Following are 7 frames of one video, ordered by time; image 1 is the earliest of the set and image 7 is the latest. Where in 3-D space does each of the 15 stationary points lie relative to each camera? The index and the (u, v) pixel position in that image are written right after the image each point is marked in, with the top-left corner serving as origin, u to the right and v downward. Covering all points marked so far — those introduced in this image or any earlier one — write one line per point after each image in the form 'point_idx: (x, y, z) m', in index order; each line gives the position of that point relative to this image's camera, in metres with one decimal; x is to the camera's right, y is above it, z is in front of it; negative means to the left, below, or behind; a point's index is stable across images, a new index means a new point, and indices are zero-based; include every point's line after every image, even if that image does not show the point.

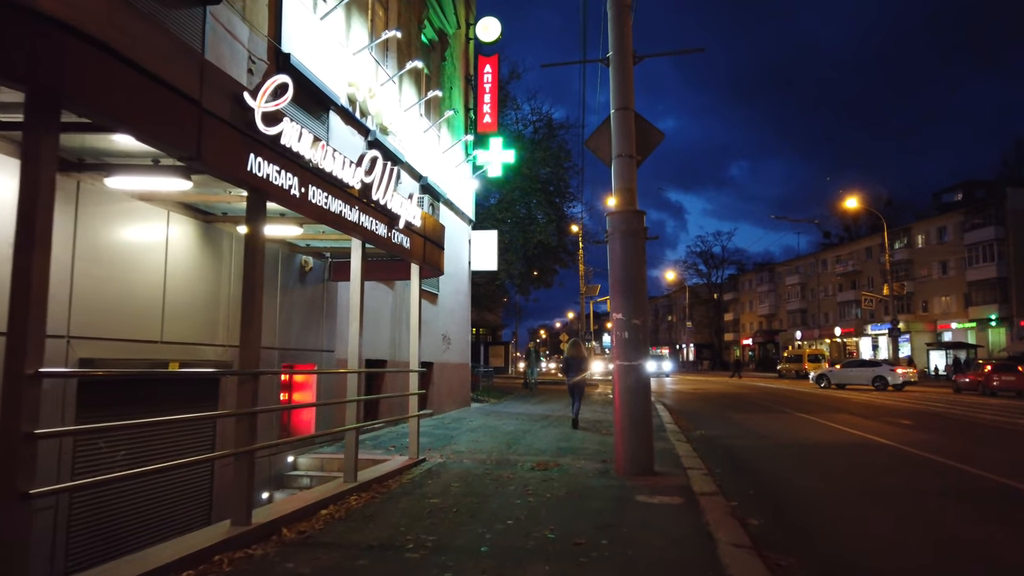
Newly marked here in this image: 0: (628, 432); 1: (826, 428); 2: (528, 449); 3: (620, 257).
0: (+1.3, -1.7, +8.7) m
1: (+6.9, -3.1, +16.6) m
2: (+0.2, -2.3, +10.7) m
3: (+1.3, +0.4, +9.0) m
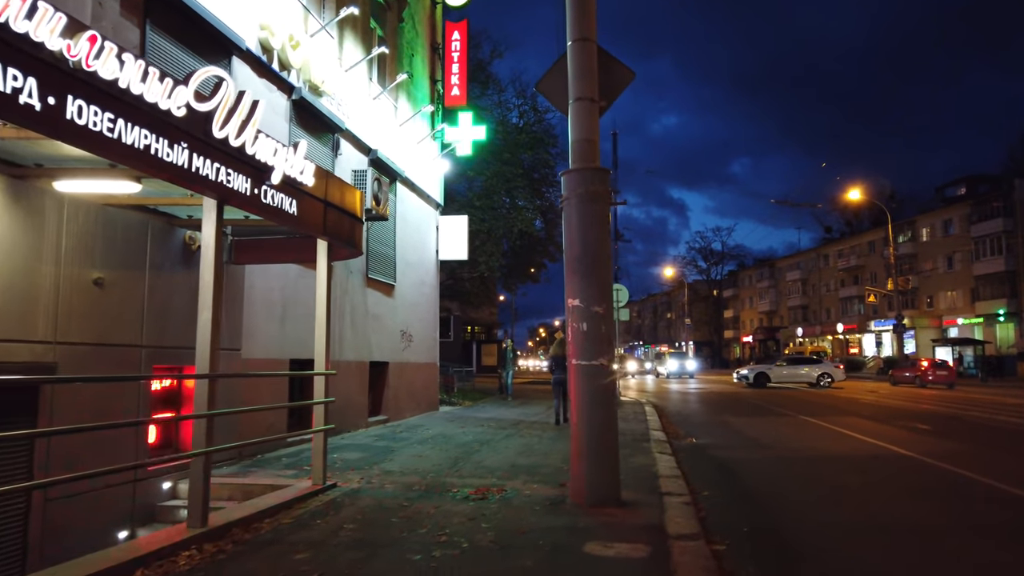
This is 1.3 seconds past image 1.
0: (+0.7, -1.5, +6.8) m
1: (+6.3, -2.9, +14.7) m
2: (-0.4, -2.1, +8.8) m
3: (+0.6, +0.6, +7.0) m
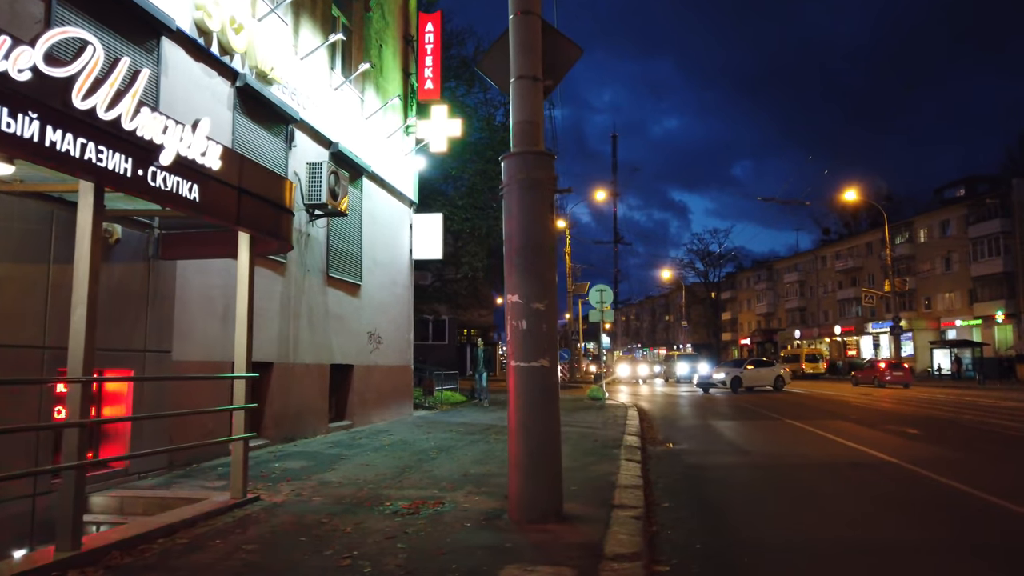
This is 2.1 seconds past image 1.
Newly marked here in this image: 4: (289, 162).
0: (+0.1, -1.4, +6.2) m
1: (+5.7, -2.8, +14.1) m
2: (-1.0, -2.1, +8.2) m
3: (0.0, +0.6, +6.5) m
4: (-3.4, +1.9, +11.4) m
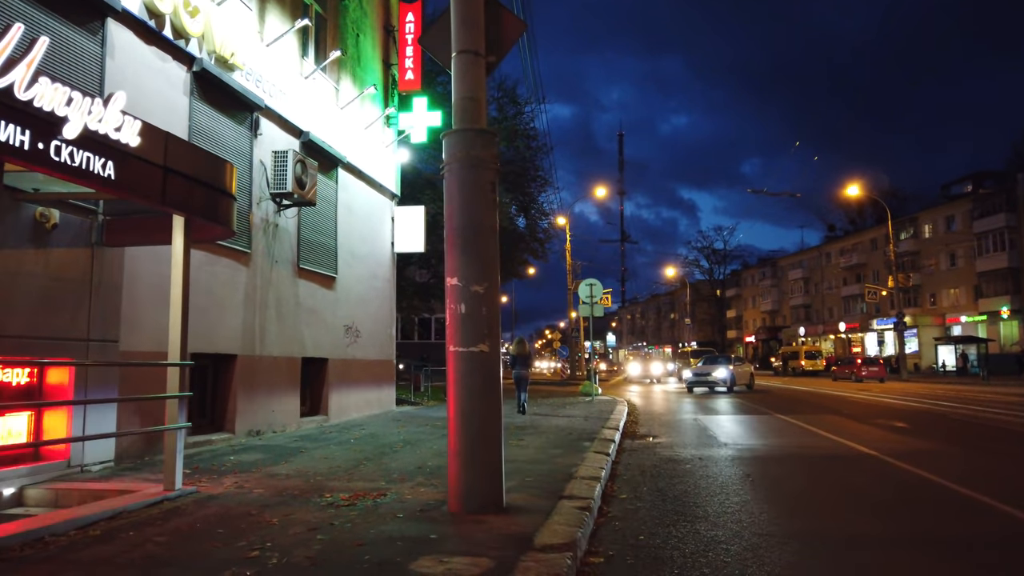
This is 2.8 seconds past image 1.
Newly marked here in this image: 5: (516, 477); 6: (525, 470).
0: (-0.4, -1.3, +5.9) m
1: (+5.3, -2.7, +13.8) m
2: (-1.5, -1.9, +7.9) m
3: (-0.5, +0.7, +6.2) m
4: (-3.8, +2.0, +11.2) m
5: (0.0, -1.9, +7.5) m
6: (+0.1, -1.9, +8.0) m
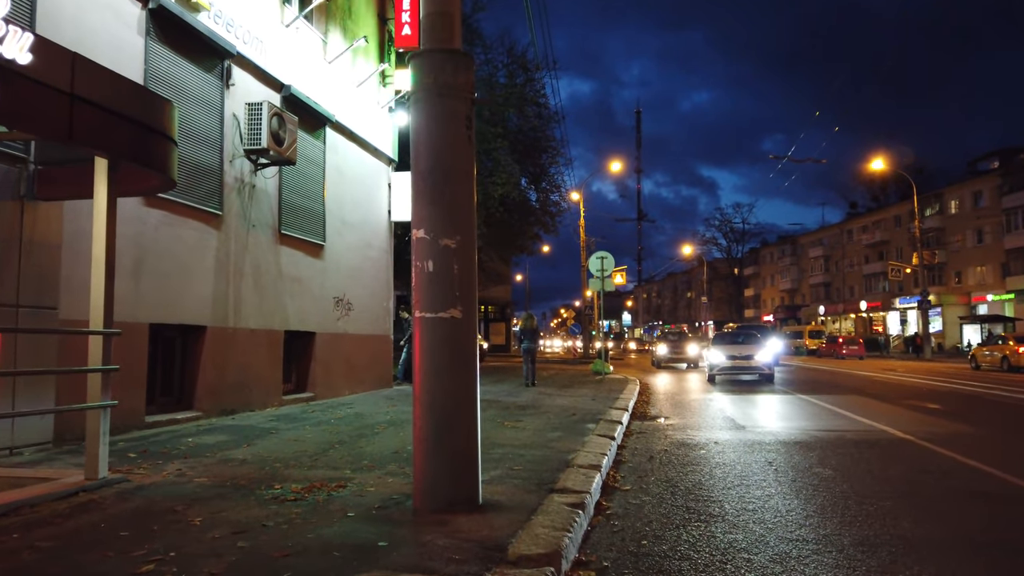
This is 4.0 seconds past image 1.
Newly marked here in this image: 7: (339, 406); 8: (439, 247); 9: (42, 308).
0: (-0.5, -1.0, +4.9) m
1: (+5.4, -2.1, +12.7) m
2: (-1.6, -1.5, +7.0) m
3: (-0.6, +1.1, +5.2) m
4: (-3.8, +2.5, +10.2) m
5: (-0.1, -1.5, +6.6) m
6: (0.0, -1.6, +7.0) m
7: (-2.6, -1.8, +11.6) m
8: (-0.5, +0.3, +5.0) m
9: (-4.4, -0.2, +7.1) m
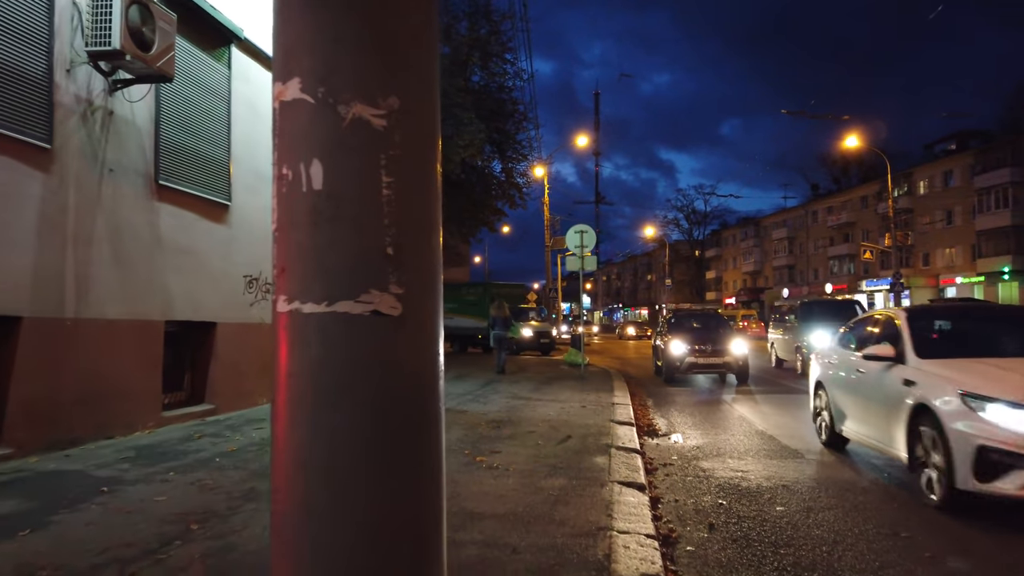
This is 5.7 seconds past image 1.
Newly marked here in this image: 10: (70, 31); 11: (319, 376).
0: (-0.5, -0.8, +1.8) m
1: (+5.0, -1.8, +9.9) m
2: (-1.6, -1.4, +3.8) m
3: (-0.5, +1.2, +2.0) m
4: (-4.1, +2.8, +6.8) m
5: (-0.1, -1.4, +3.5) m
6: (-0.1, -1.4, +3.9) m
7: (-3.0, -1.5, +8.4) m
8: (-0.4, +0.4, +1.9) m
9: (-4.4, 0.0, +3.7) m
10: (-4.0, +2.4, +6.9) m
11: (-0.5, -0.2, +1.9) m
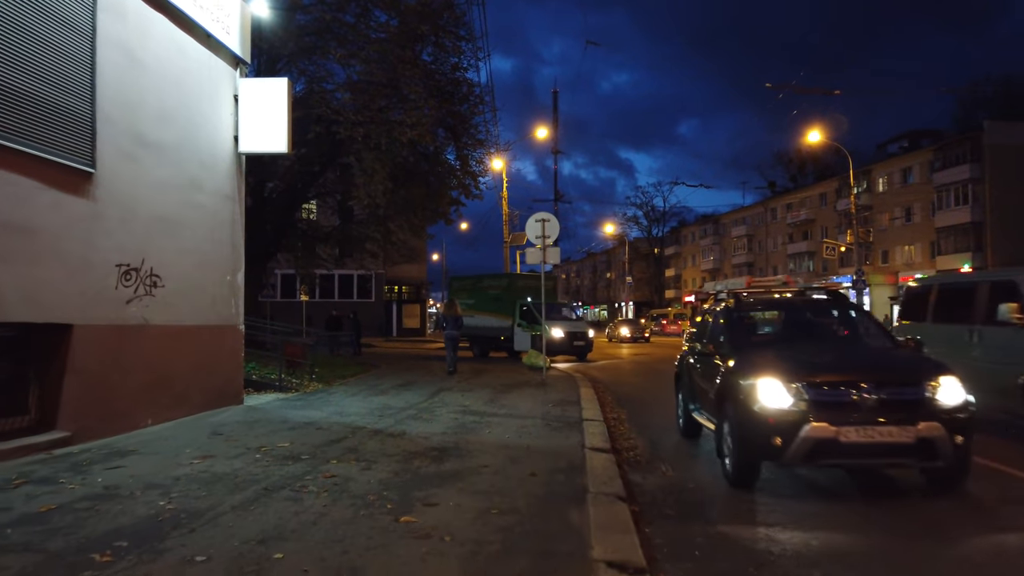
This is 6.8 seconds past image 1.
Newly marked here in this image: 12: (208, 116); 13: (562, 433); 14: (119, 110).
0: (-0.6, -0.8, -0.2) m
1: (+4.4, -1.8, +8.2) m
2: (-1.8, -1.3, +1.7) m
3: (-0.7, +1.3, 0.0) m
4: (-4.5, +2.8, +4.6) m
5: (-0.3, -1.3, +1.5) m
6: (-0.3, -1.3, +2.0) m
7: (-3.4, -1.4, +6.2) m
8: (-0.5, +0.5, -0.1) m
9: (-4.7, +0.1, +1.5) m
10: (-4.4, +2.4, +4.7) m
11: (-0.6, -0.1, -0.1) m
12: (-4.0, +2.2, +10.0) m
13: (+0.6, -1.6, +8.4) m
14: (-4.2, +1.9, +8.1) m
